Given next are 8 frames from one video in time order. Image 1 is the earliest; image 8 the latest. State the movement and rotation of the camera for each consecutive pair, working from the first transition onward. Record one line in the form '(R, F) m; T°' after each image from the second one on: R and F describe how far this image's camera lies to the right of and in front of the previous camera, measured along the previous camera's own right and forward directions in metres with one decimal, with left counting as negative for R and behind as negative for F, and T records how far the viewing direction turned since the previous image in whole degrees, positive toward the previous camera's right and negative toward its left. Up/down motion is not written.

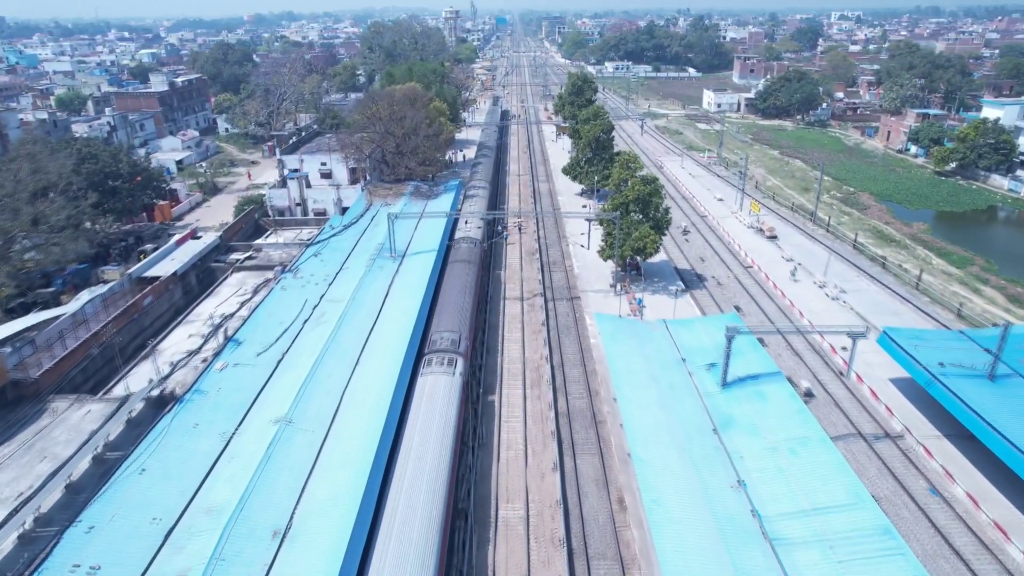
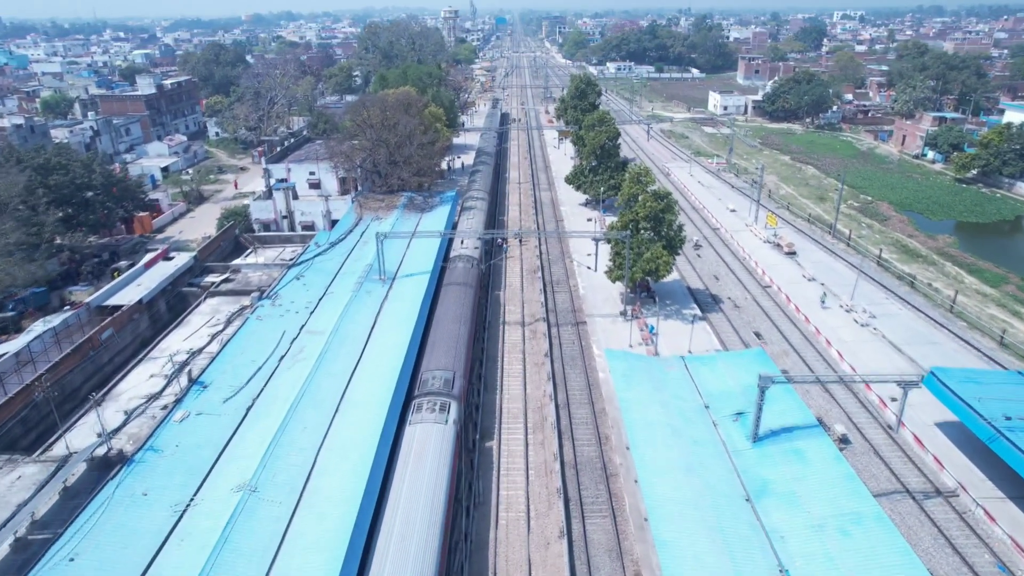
(0.0, +2.0) m; 0°
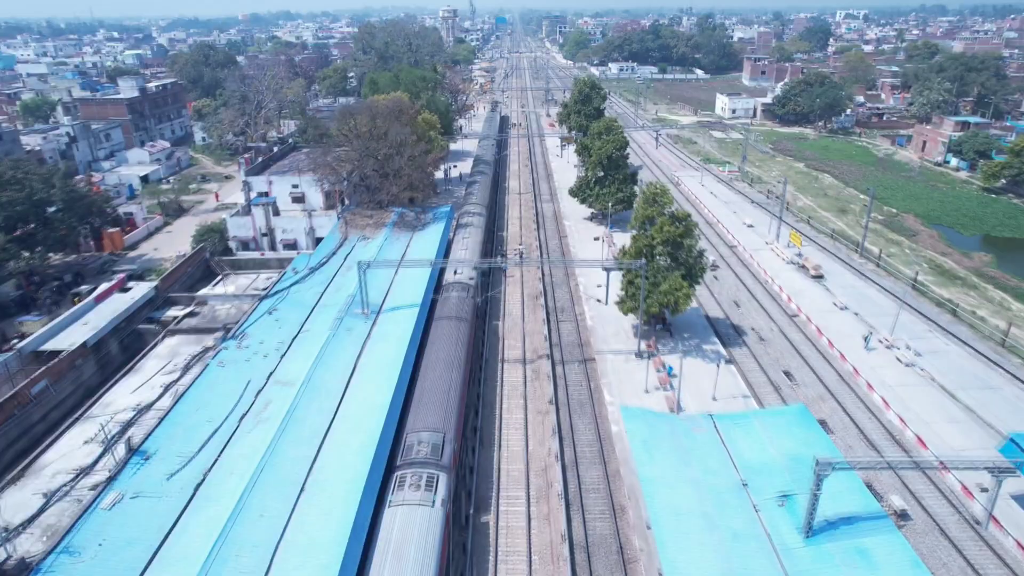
(0.0, +2.5) m; 0°
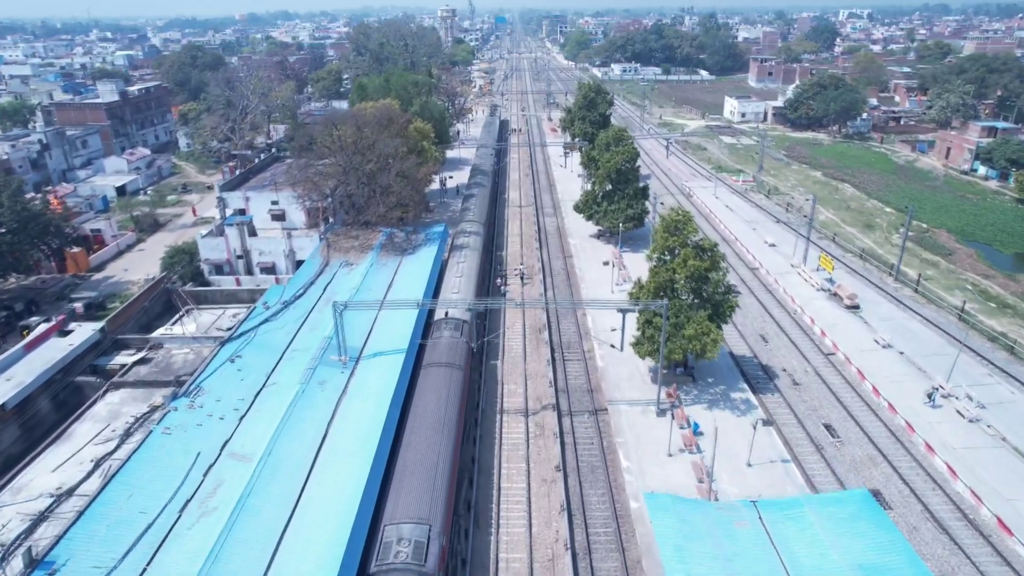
(0.0, +2.6) m; 0°
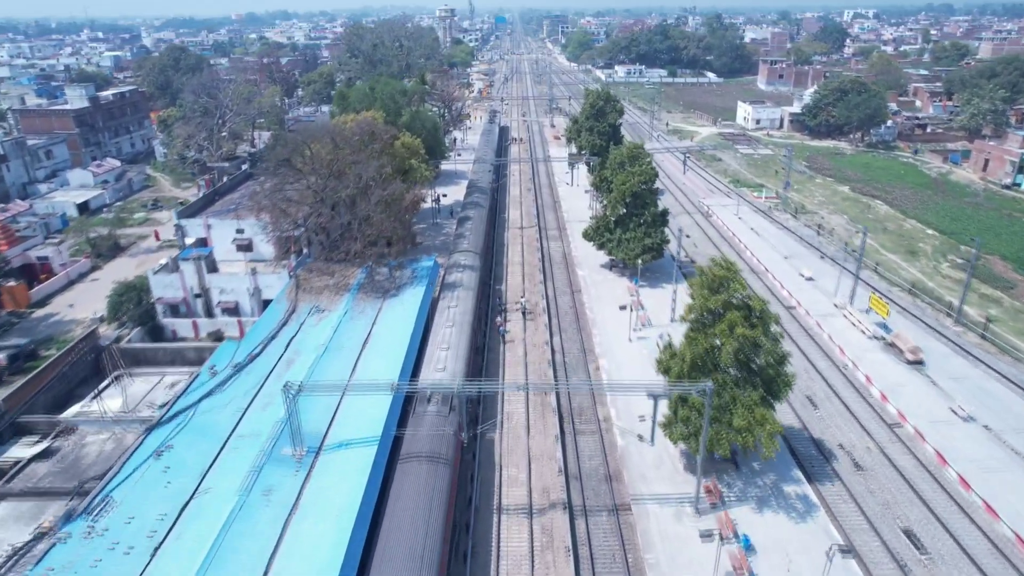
(0.0, +3.6) m; 0°
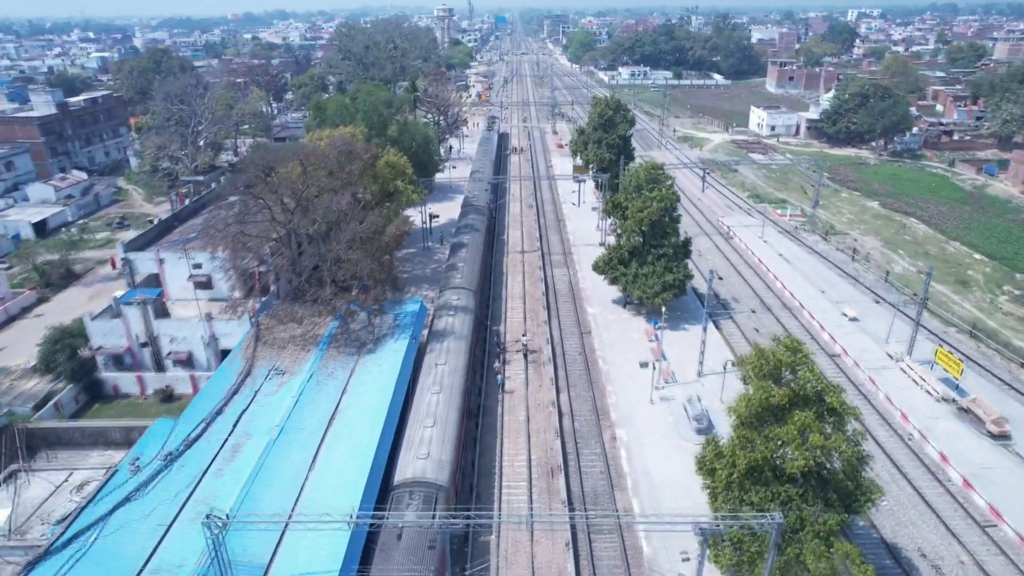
(0.0, +3.3) m; 0°
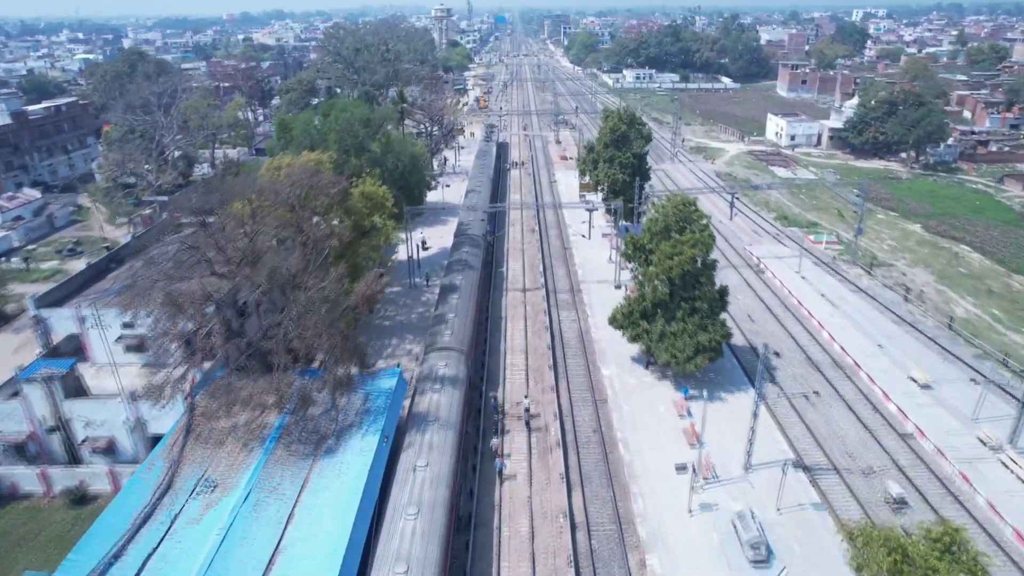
(0.0, +3.8) m; 0°
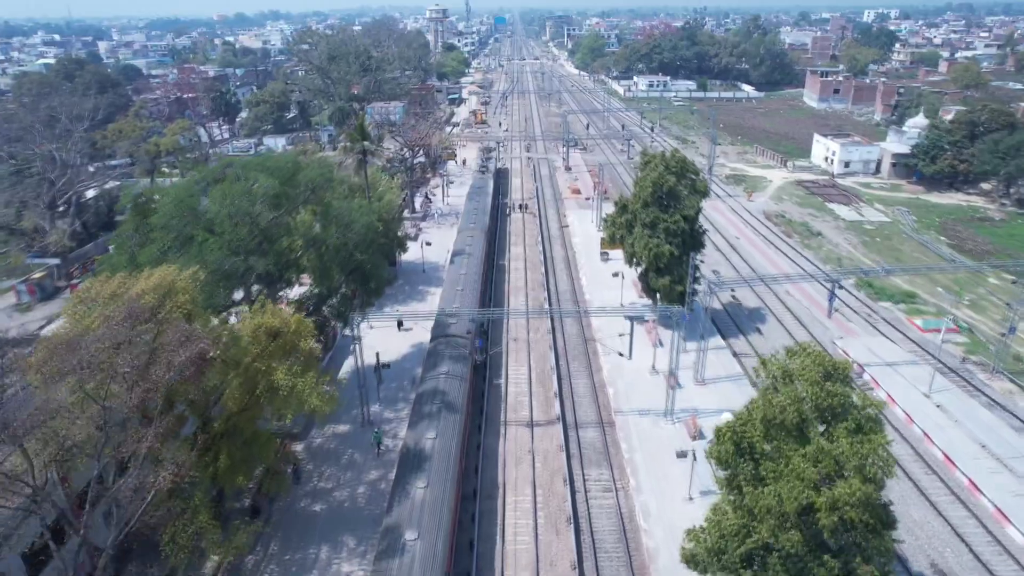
(0.0, +8.1) m; 0°
